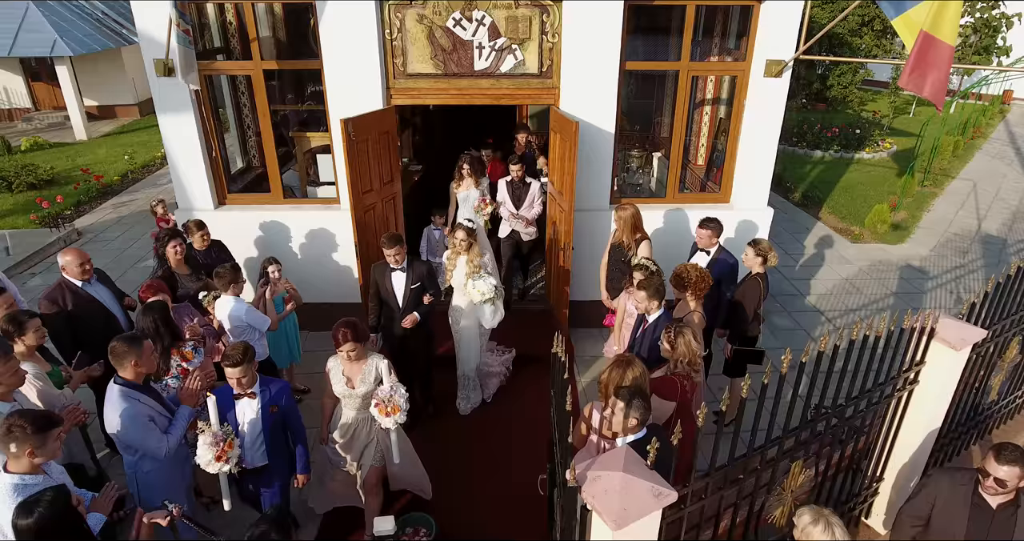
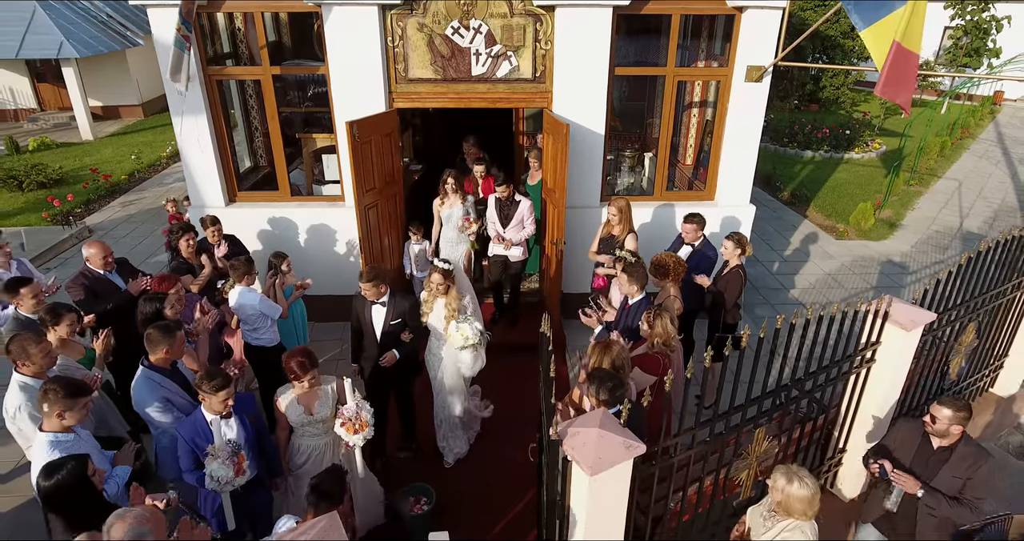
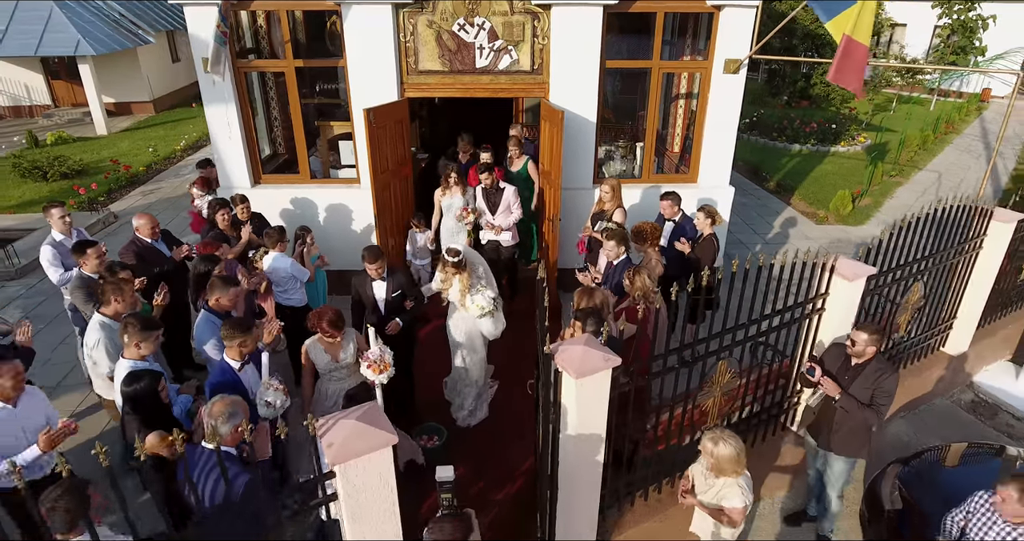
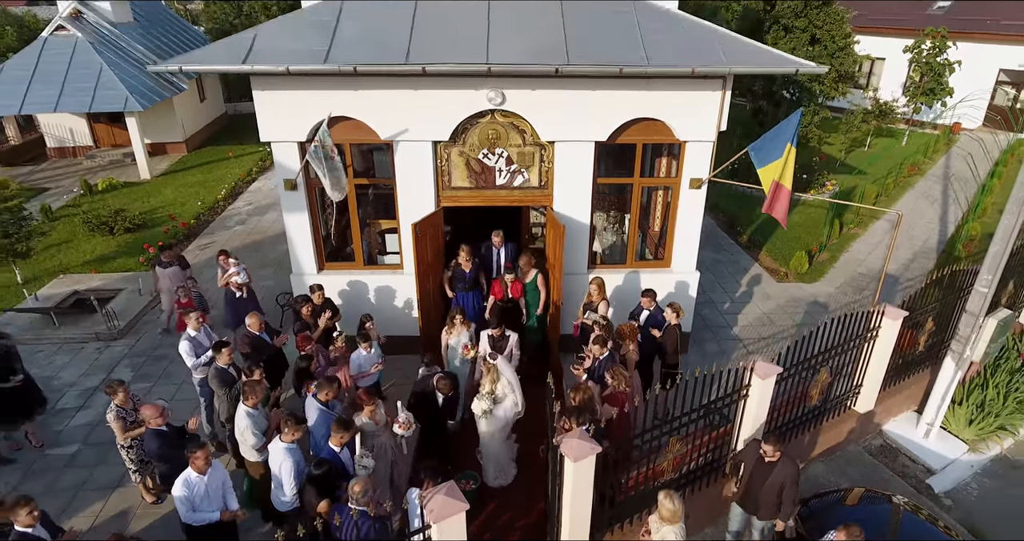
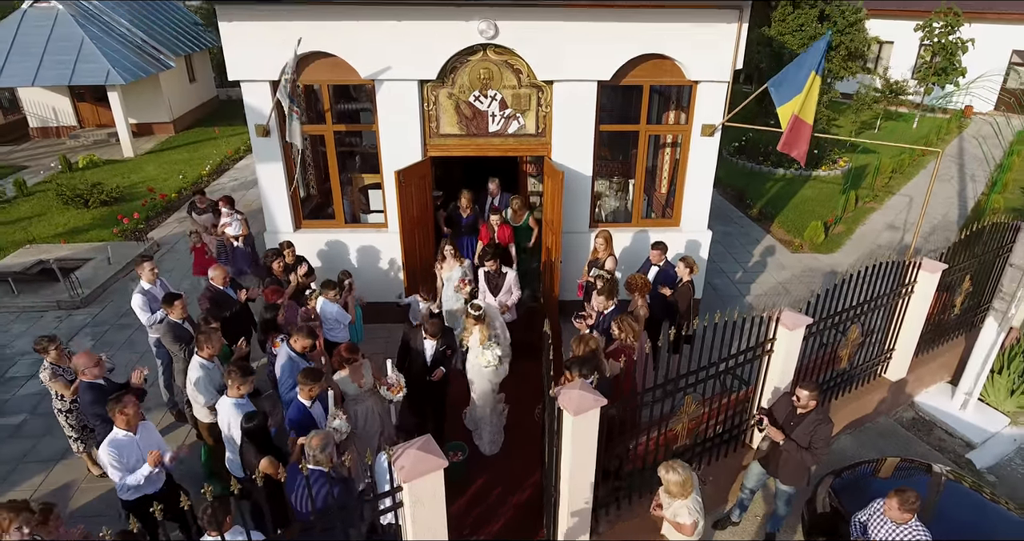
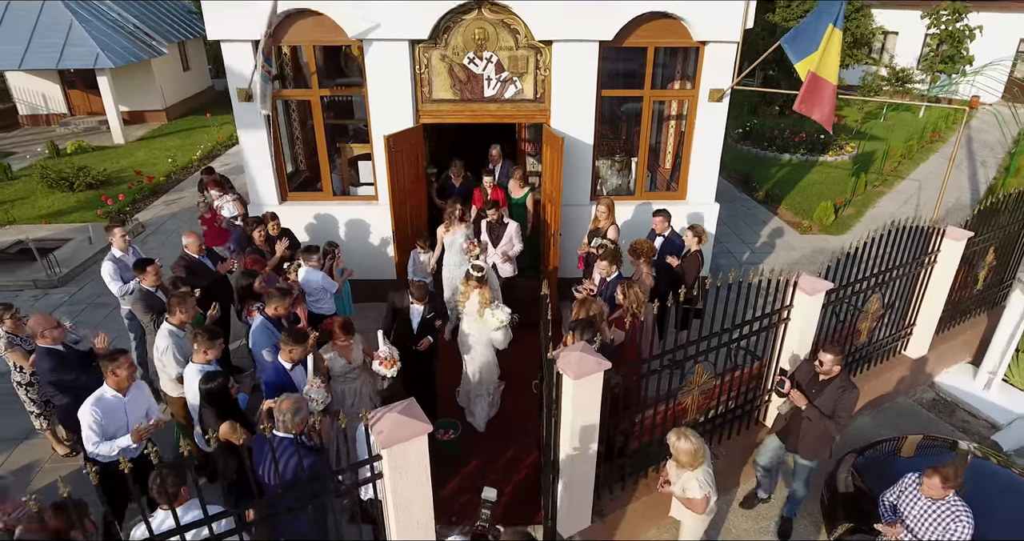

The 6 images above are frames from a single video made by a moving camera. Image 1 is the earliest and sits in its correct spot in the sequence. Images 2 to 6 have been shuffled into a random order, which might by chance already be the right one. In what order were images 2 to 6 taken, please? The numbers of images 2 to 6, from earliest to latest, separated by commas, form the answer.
2, 3, 6, 5, 4
